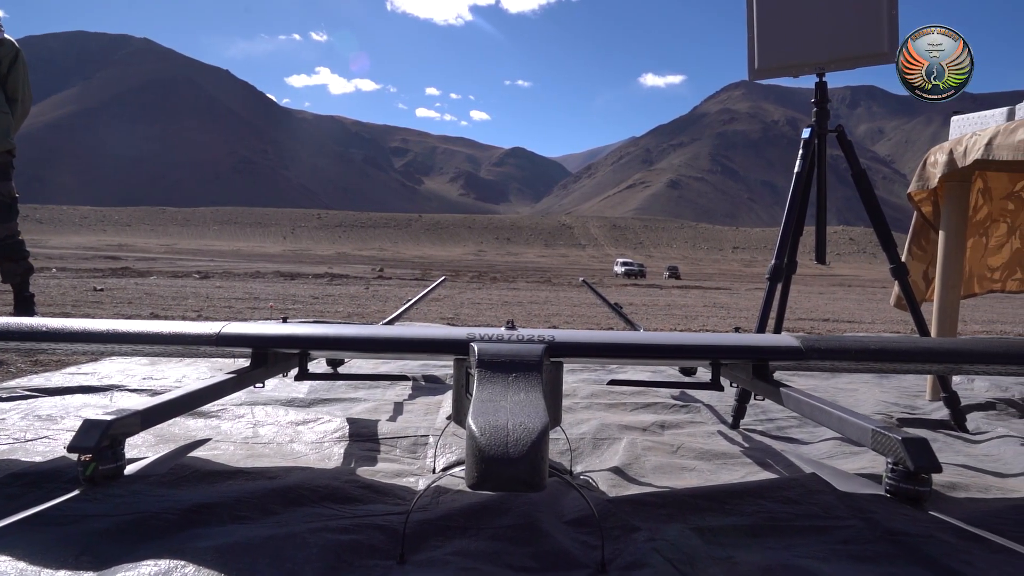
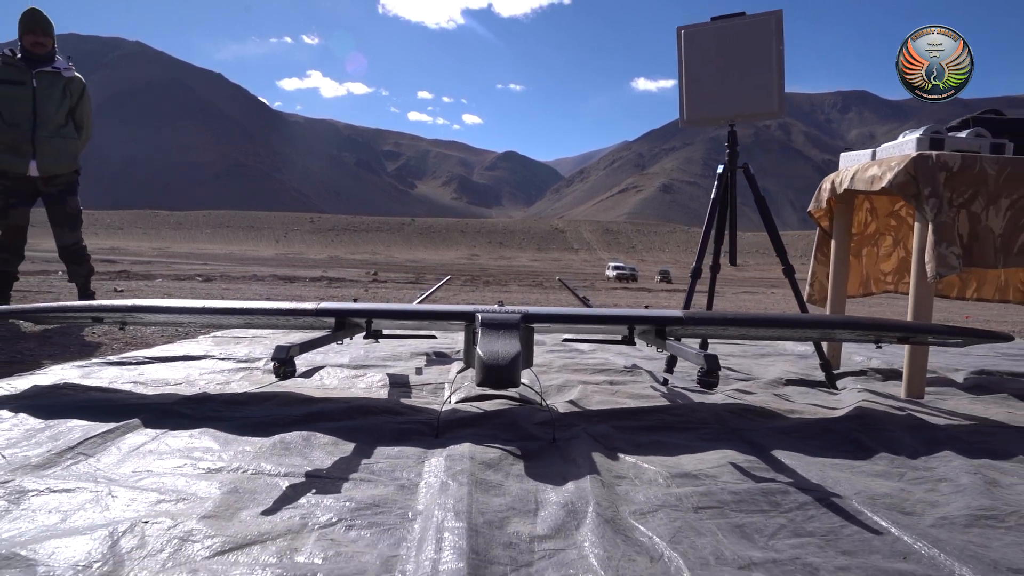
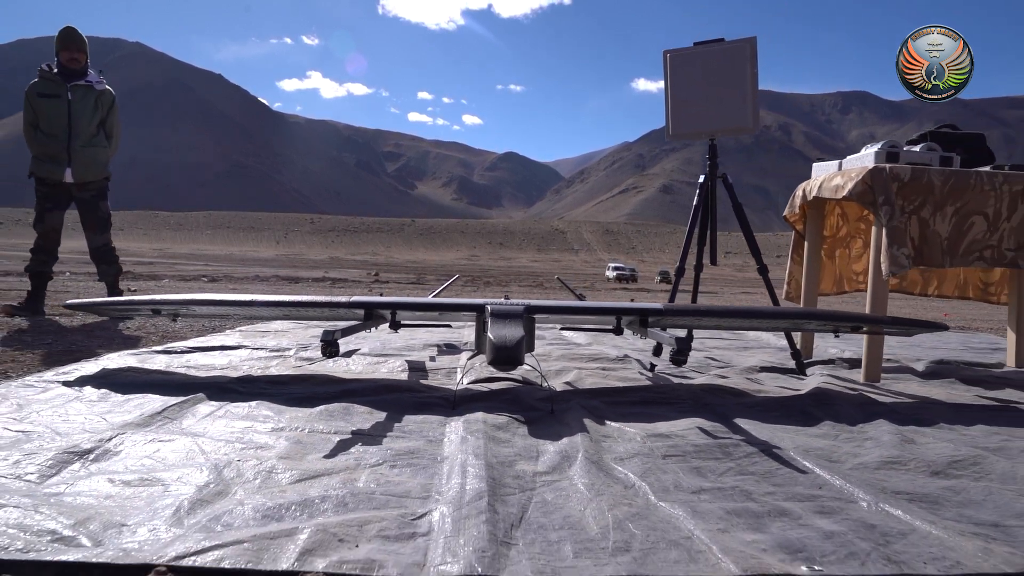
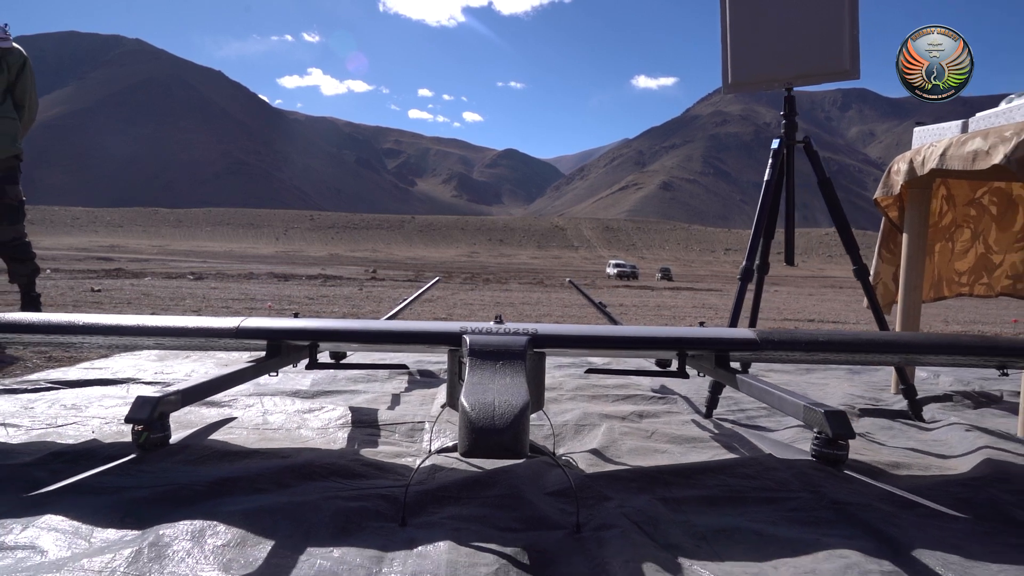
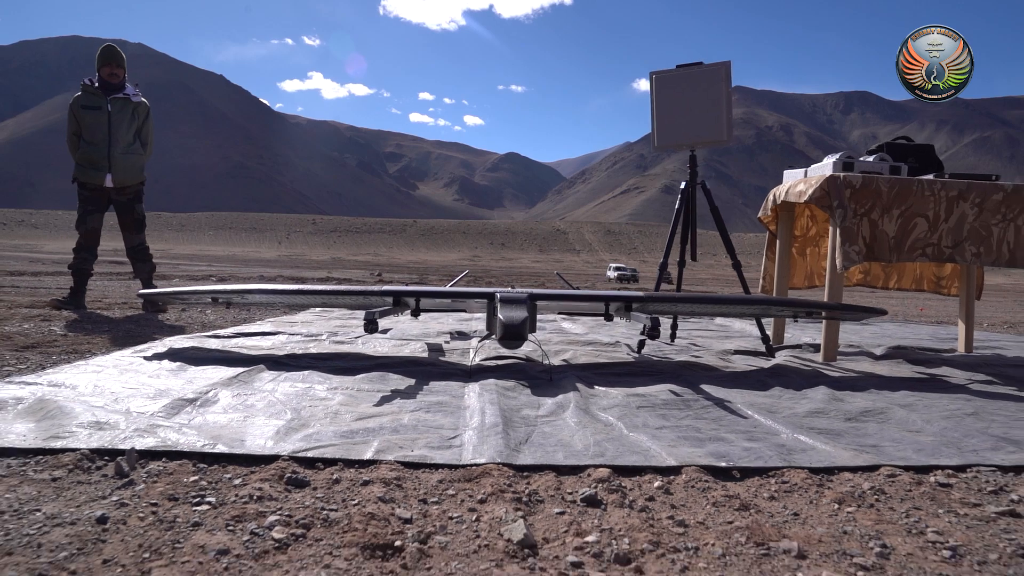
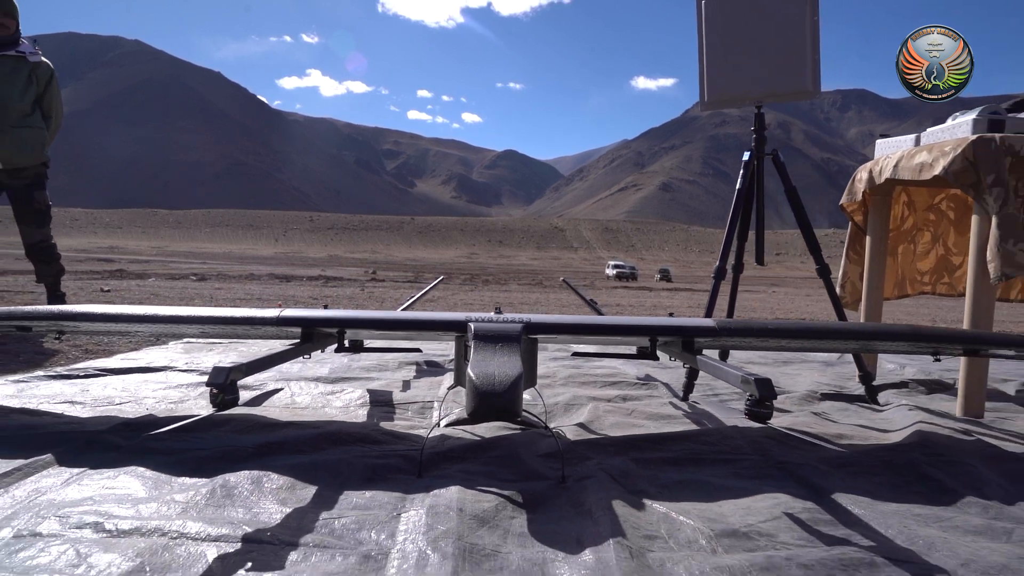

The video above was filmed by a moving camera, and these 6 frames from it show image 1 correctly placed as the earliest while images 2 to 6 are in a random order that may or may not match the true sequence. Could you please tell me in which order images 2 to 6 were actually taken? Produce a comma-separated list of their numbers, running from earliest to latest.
4, 6, 2, 3, 5
